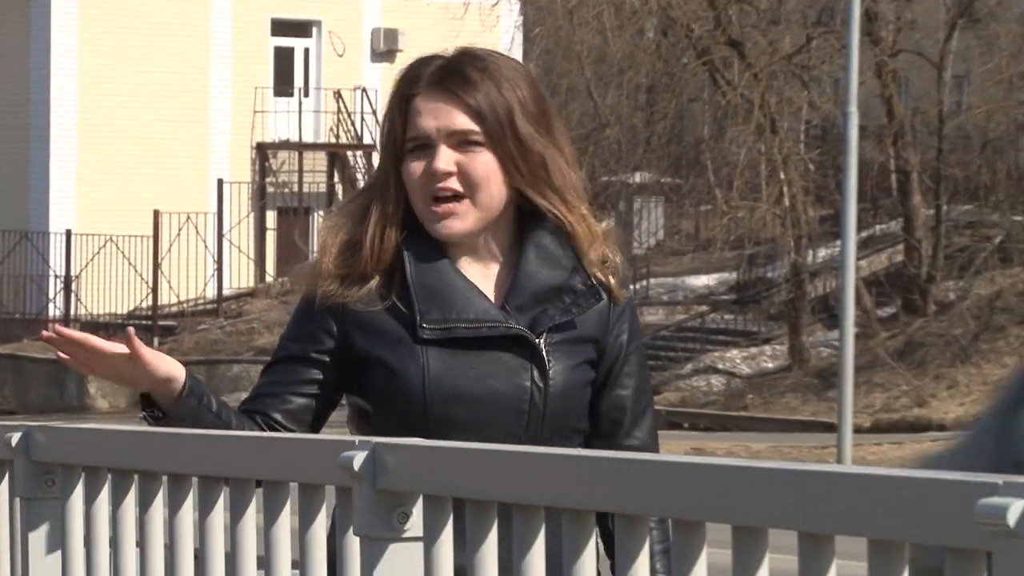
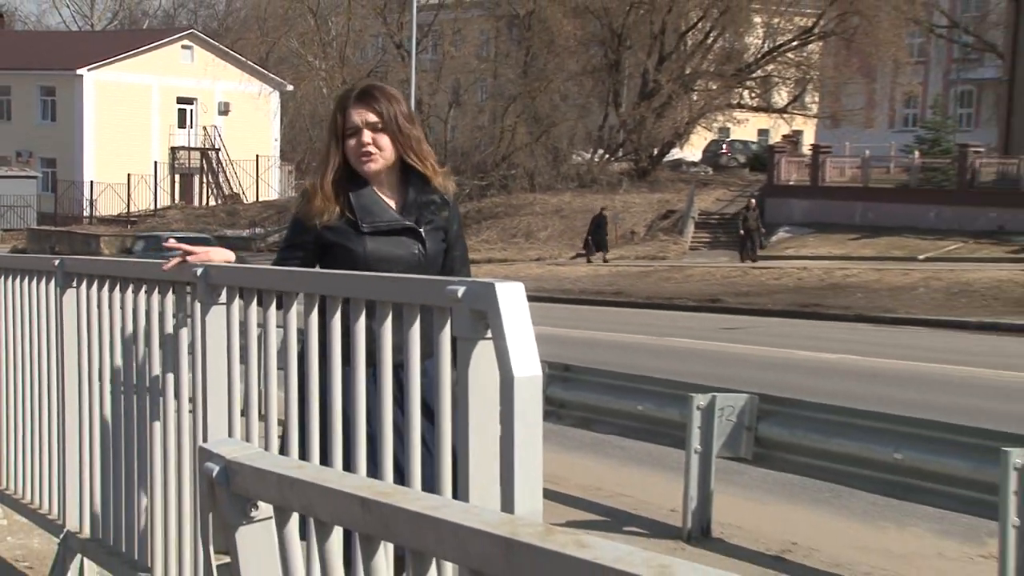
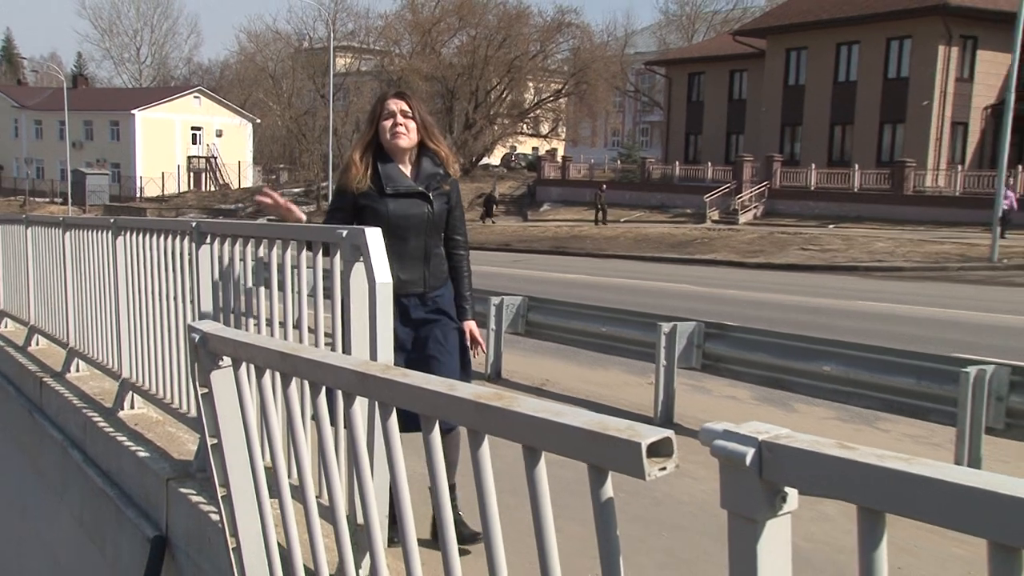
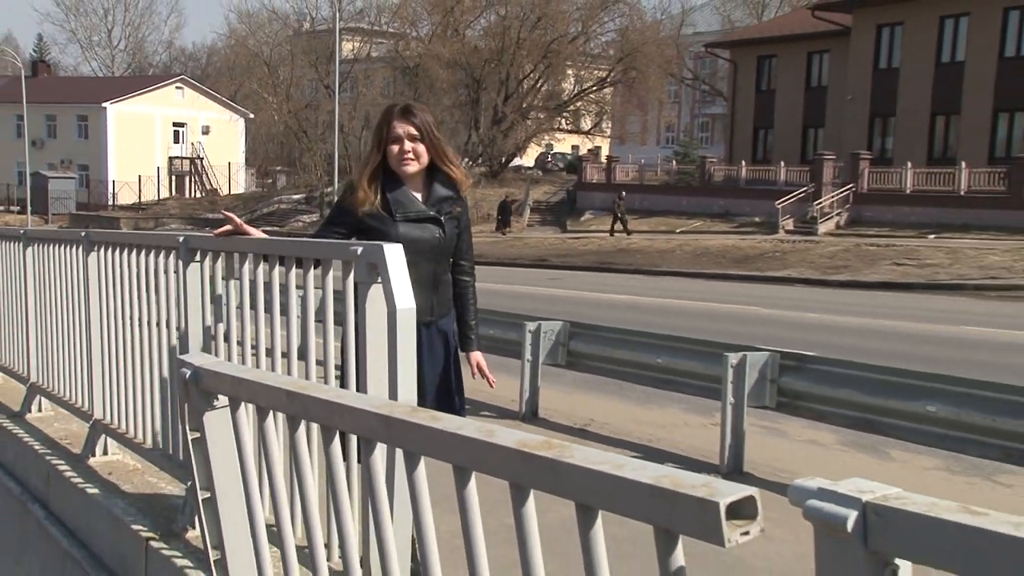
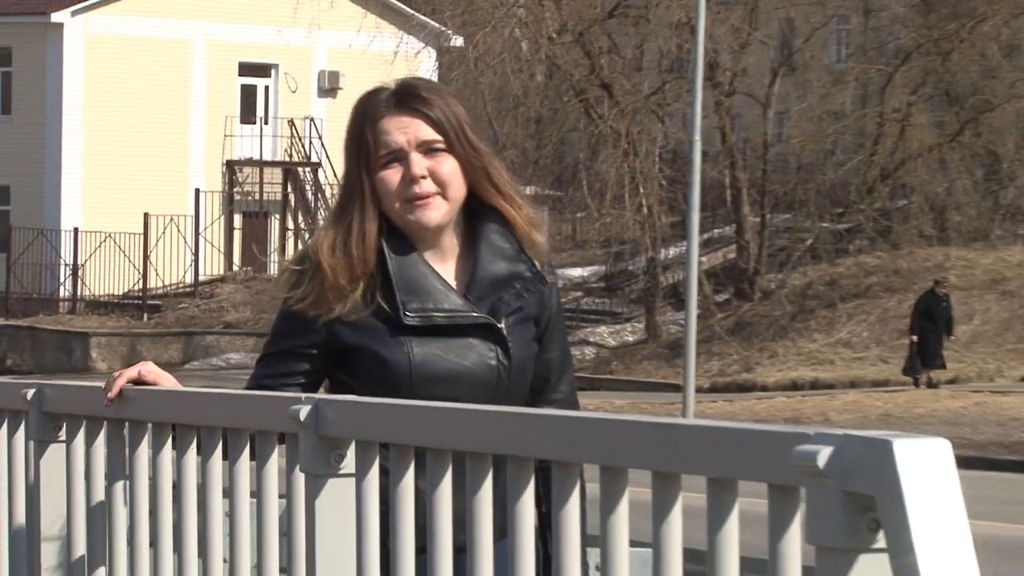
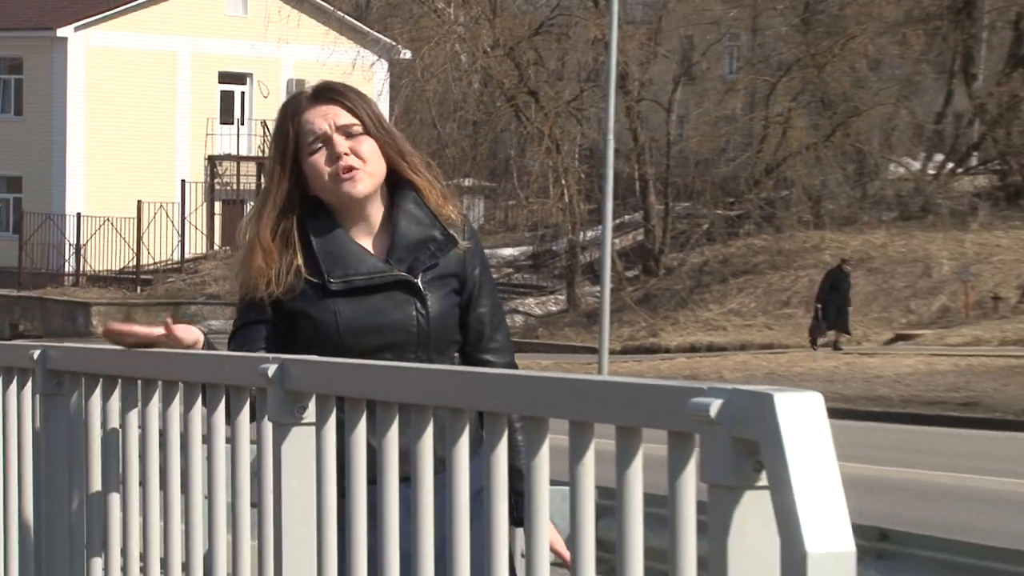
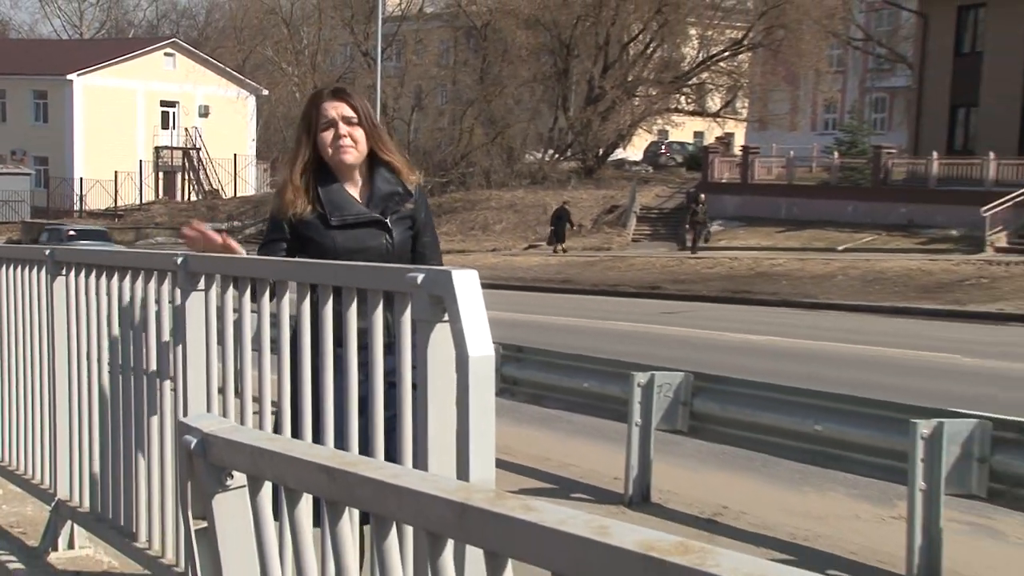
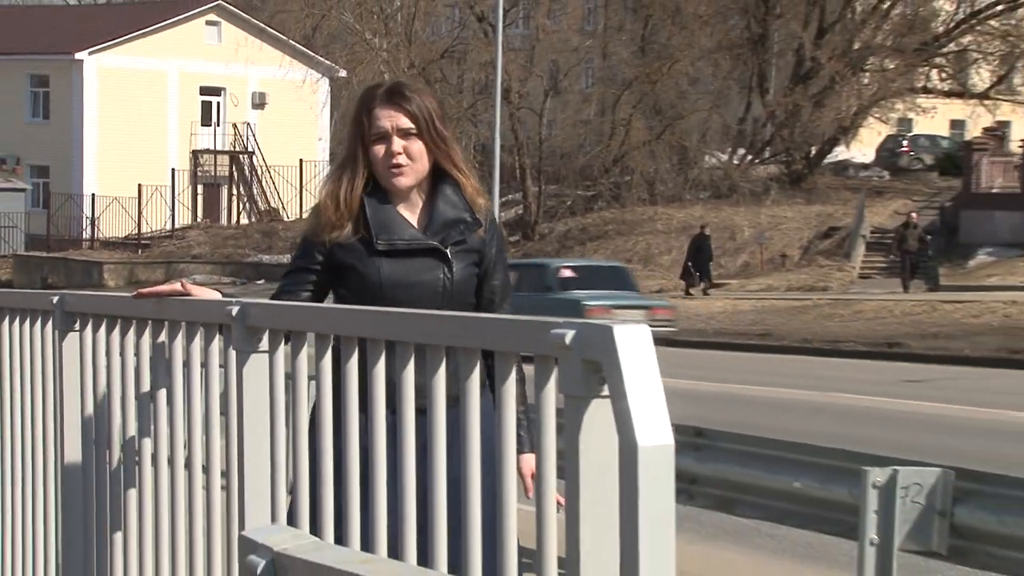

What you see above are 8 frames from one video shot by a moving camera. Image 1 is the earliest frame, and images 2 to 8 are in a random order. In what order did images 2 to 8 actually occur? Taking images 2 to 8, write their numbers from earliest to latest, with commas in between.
5, 6, 8, 2, 7, 4, 3
